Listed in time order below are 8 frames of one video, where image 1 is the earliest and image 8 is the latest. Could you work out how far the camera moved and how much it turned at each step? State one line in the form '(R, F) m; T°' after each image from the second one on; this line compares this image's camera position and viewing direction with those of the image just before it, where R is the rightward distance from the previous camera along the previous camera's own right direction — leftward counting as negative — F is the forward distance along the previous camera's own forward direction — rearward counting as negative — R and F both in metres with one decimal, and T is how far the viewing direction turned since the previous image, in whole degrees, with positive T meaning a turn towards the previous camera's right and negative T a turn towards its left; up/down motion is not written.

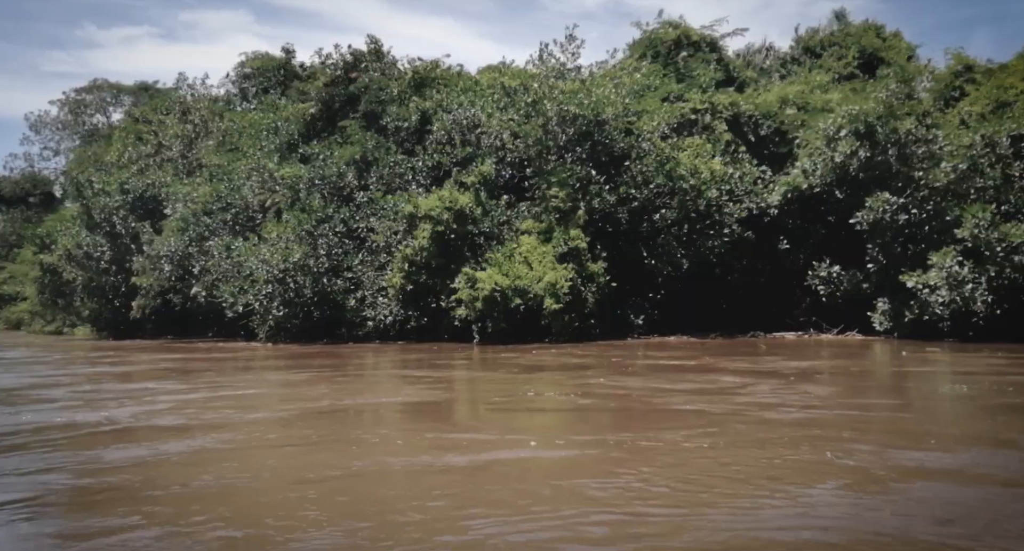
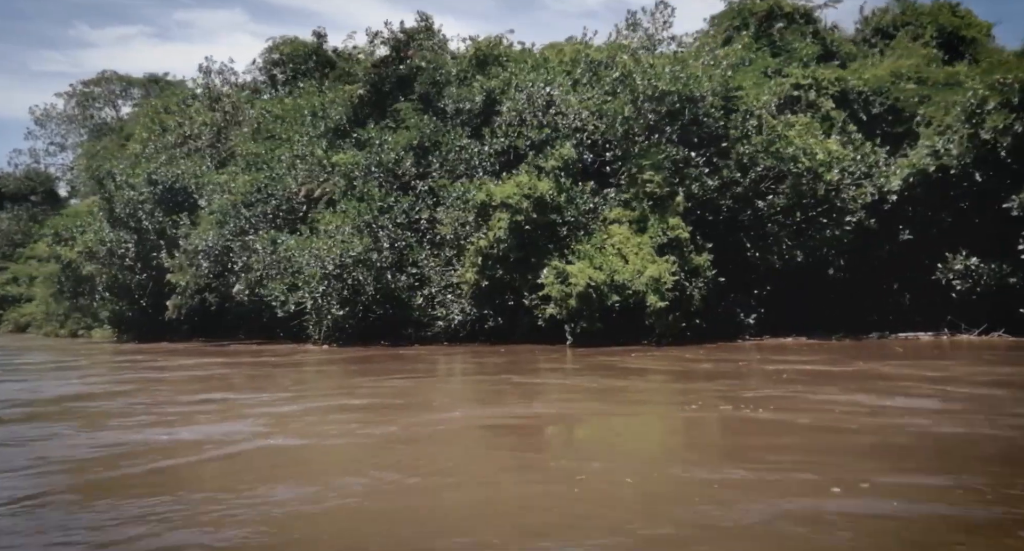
(-1.9, +2.0) m; 0°
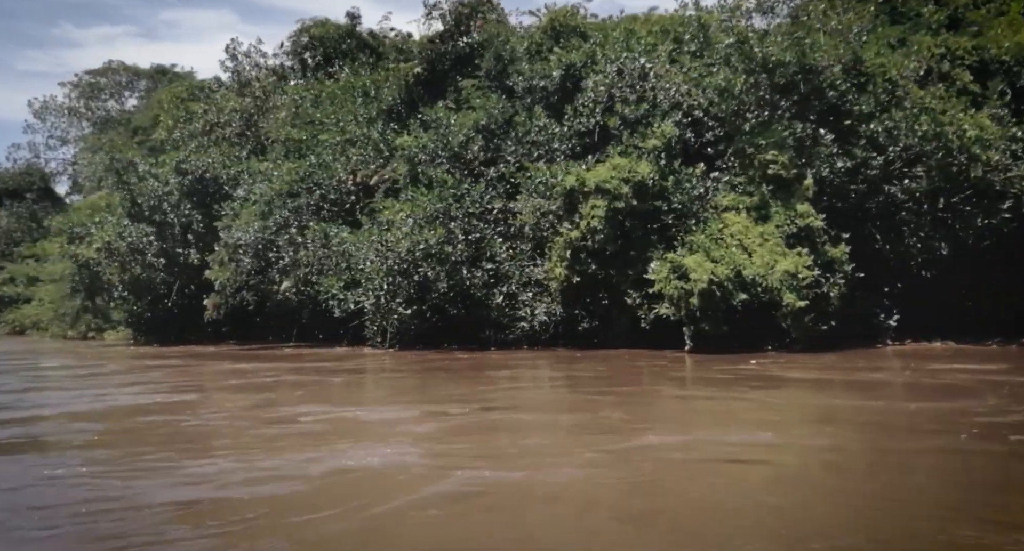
(-1.9, +2.2) m; 0°
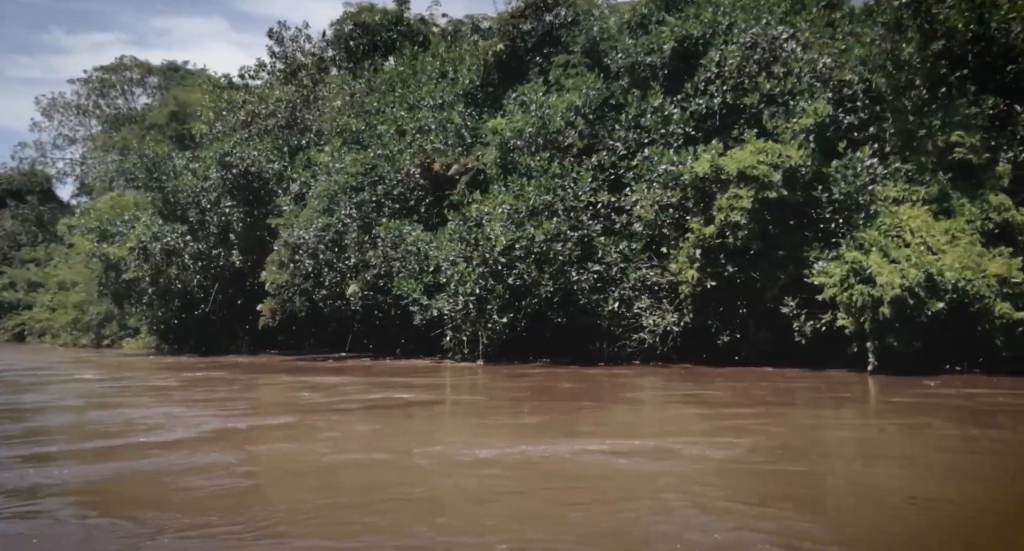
(-2.1, +2.4) m; 0°
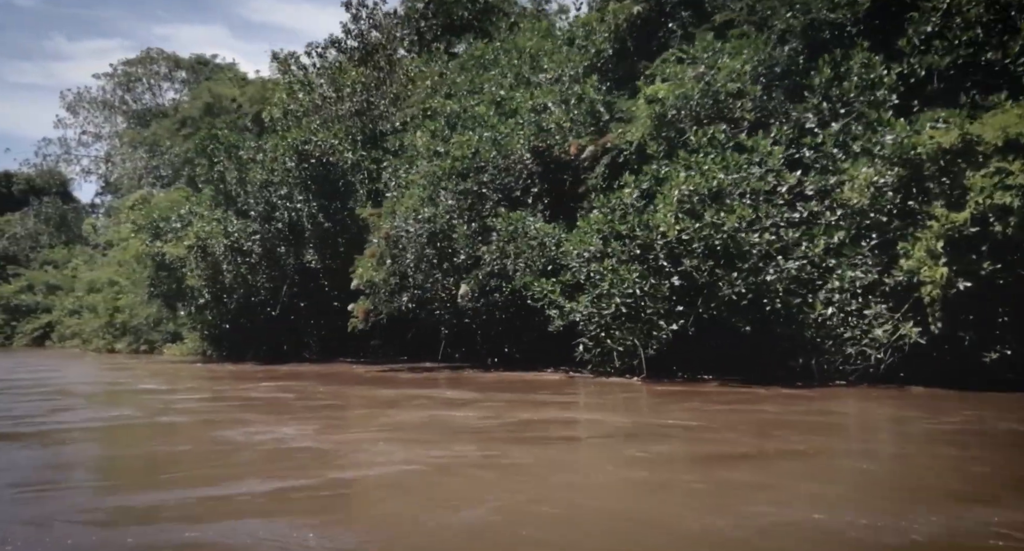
(-2.5, +2.9) m; 0°
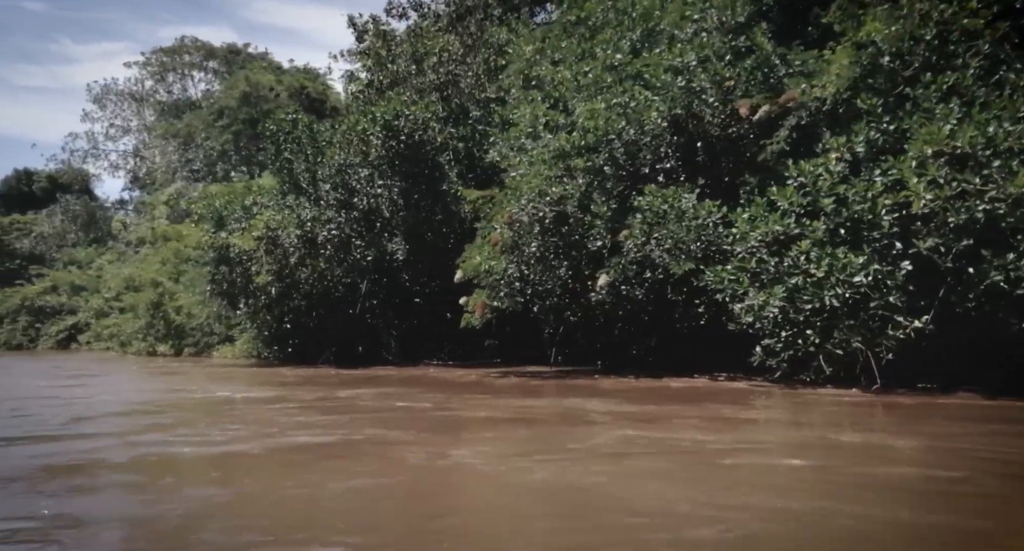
(-2.3, +2.7) m; -1°
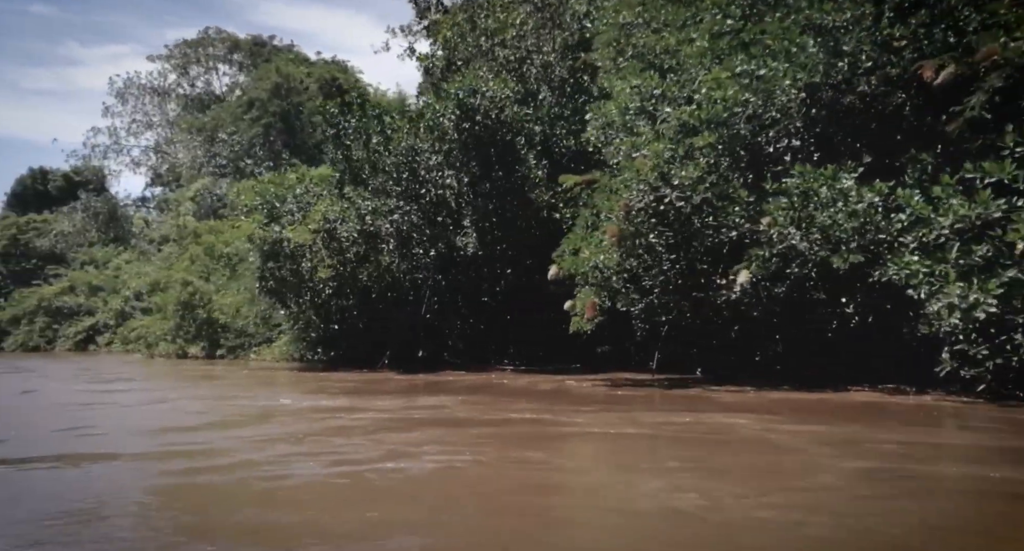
(-1.7, +2.1) m; 0°
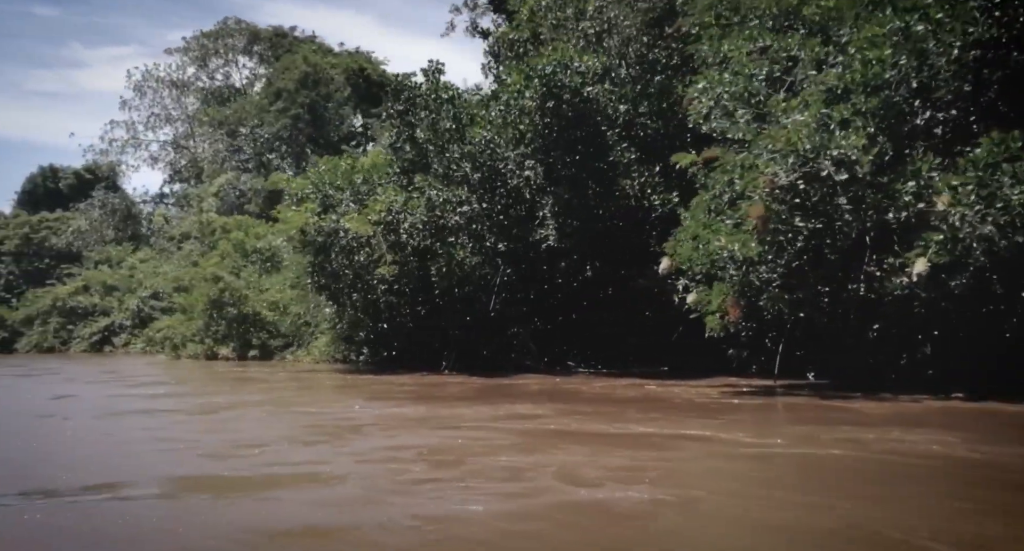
(-1.6, +1.9) m; 0°
